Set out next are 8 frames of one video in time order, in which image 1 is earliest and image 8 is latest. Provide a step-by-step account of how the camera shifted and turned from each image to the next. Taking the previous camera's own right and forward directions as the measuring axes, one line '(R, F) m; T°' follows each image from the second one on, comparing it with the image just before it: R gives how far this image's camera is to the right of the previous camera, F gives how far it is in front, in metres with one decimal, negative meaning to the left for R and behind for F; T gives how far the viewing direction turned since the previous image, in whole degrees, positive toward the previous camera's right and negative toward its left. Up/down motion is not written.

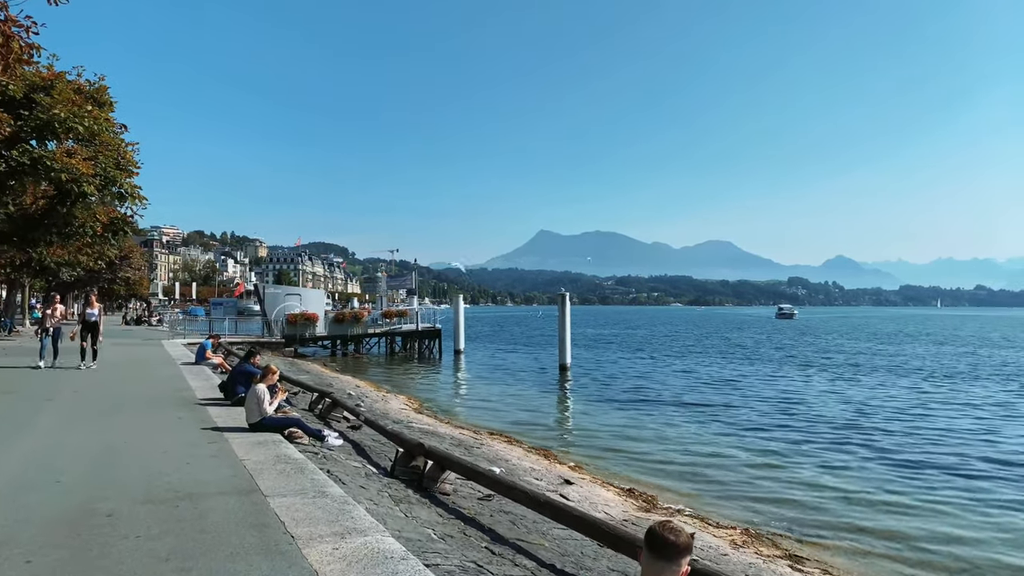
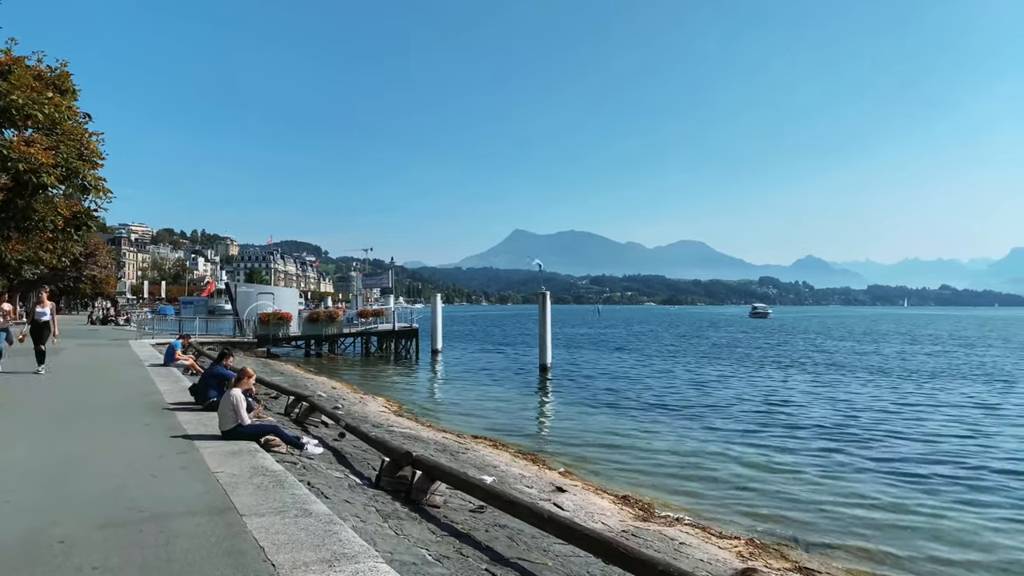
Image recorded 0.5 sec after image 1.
(-0.2, +0.5) m; +2°
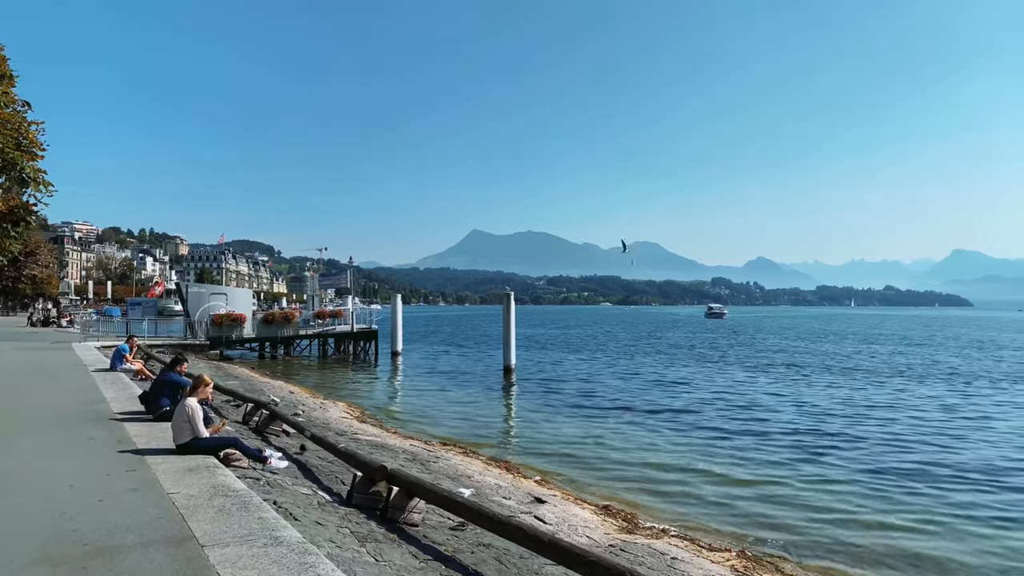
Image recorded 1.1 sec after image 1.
(-0.3, +0.5) m; +3°
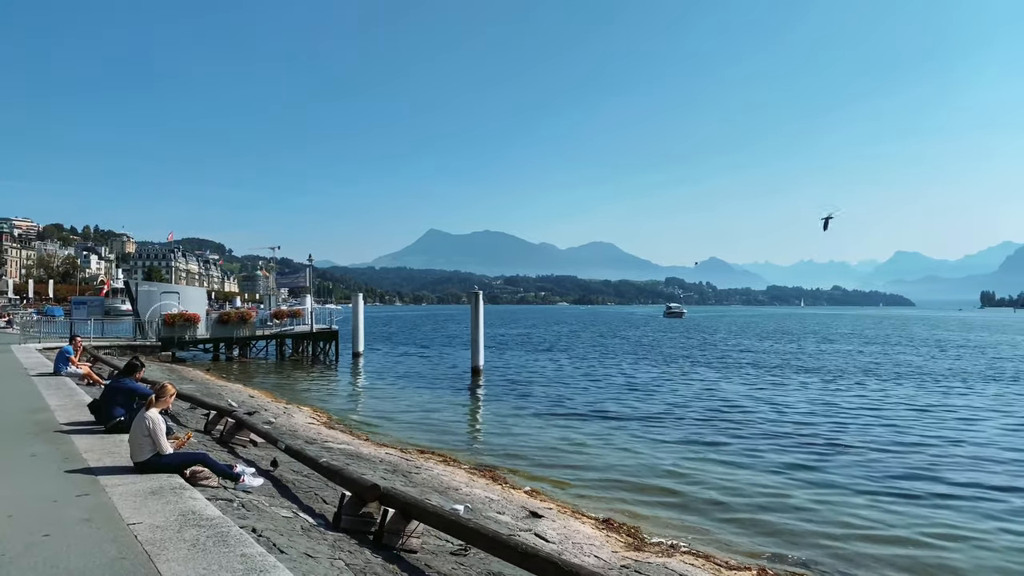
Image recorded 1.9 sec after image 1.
(-0.5, +0.8) m; +3°
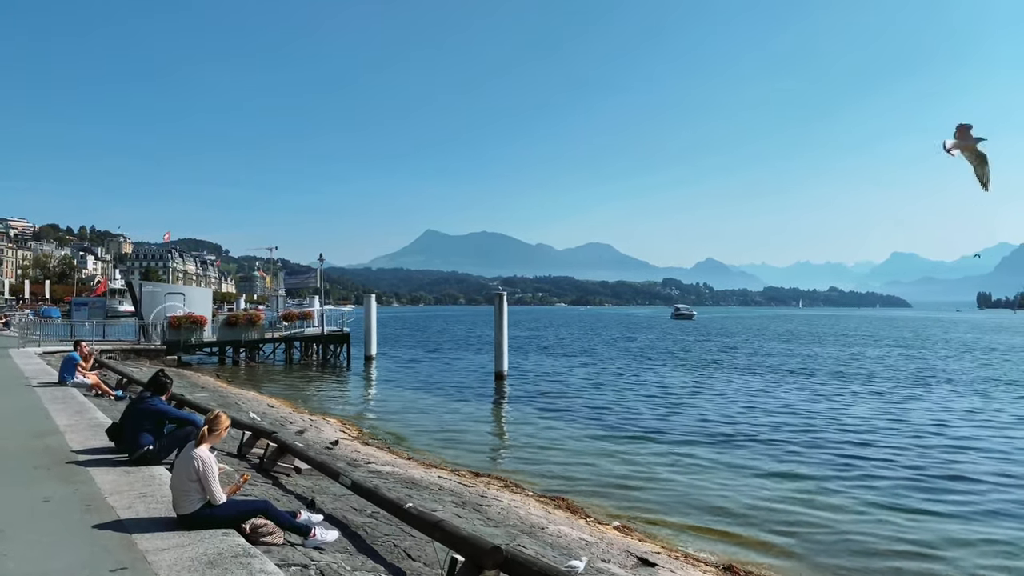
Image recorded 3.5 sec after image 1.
(-1.3, +1.6) m; 0°
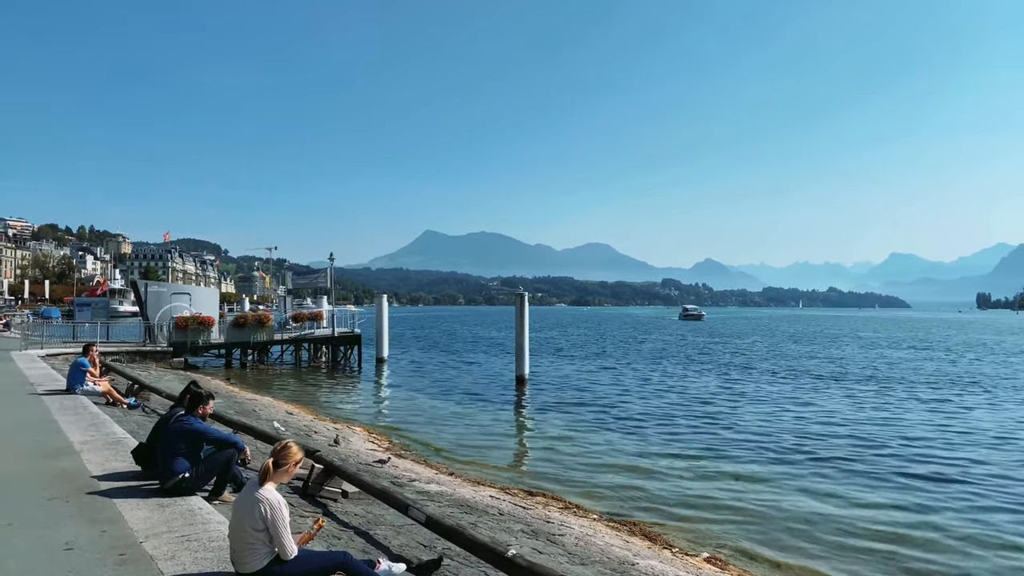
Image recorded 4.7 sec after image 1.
(-1.0, +1.2) m; 0°
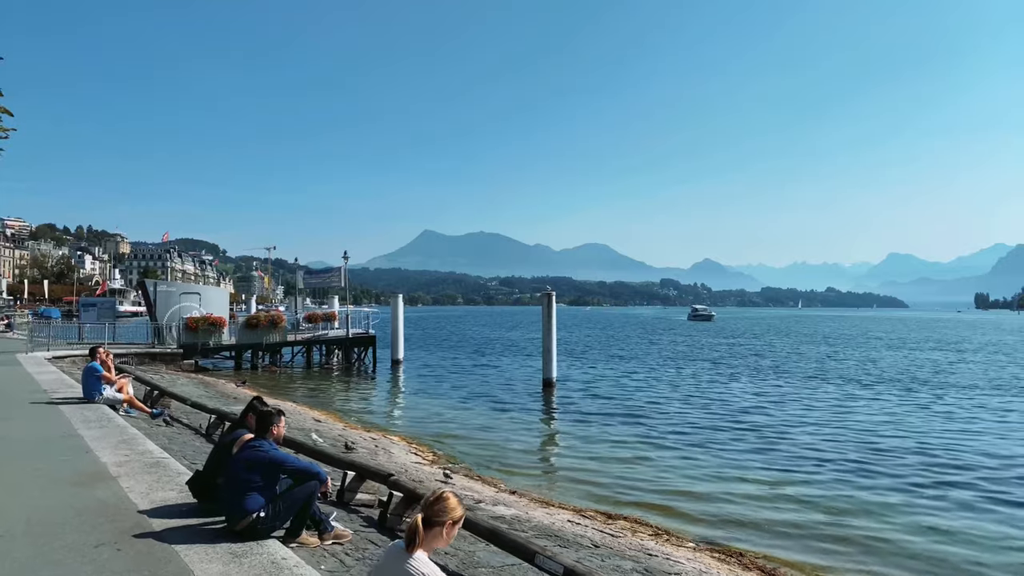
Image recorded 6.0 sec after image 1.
(-1.2, +1.2) m; 0°
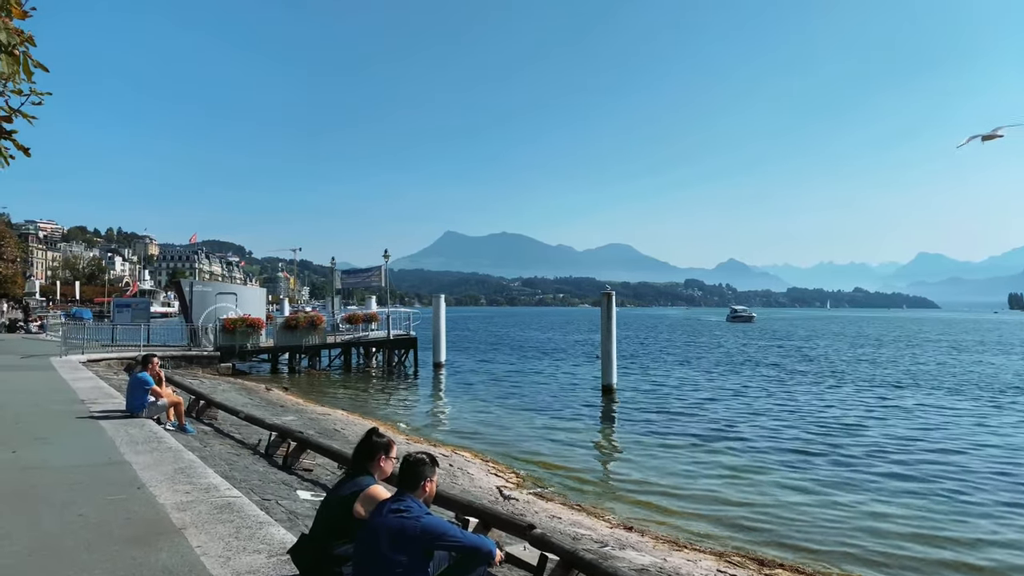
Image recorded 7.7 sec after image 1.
(-1.4, +1.8) m; -2°
